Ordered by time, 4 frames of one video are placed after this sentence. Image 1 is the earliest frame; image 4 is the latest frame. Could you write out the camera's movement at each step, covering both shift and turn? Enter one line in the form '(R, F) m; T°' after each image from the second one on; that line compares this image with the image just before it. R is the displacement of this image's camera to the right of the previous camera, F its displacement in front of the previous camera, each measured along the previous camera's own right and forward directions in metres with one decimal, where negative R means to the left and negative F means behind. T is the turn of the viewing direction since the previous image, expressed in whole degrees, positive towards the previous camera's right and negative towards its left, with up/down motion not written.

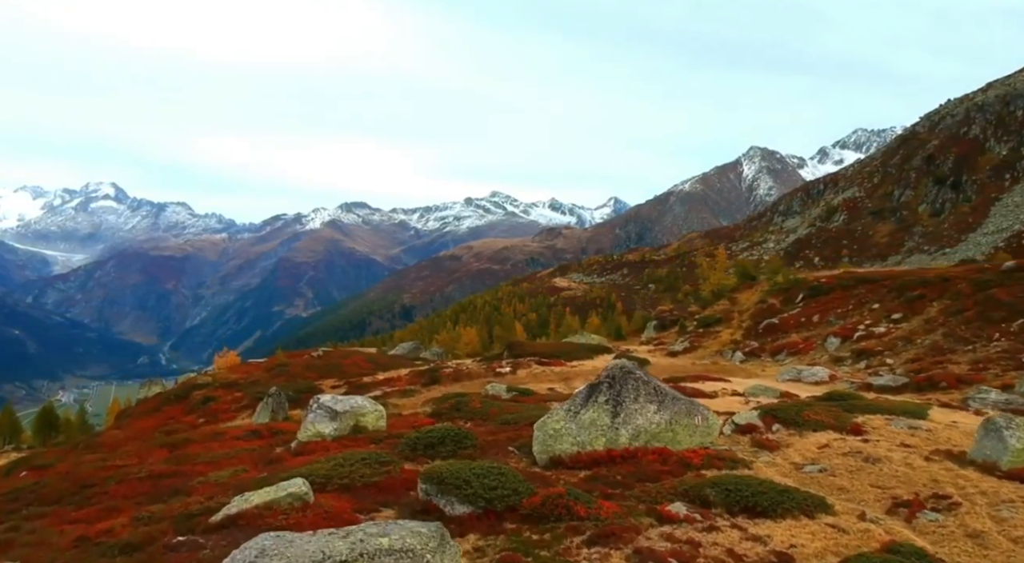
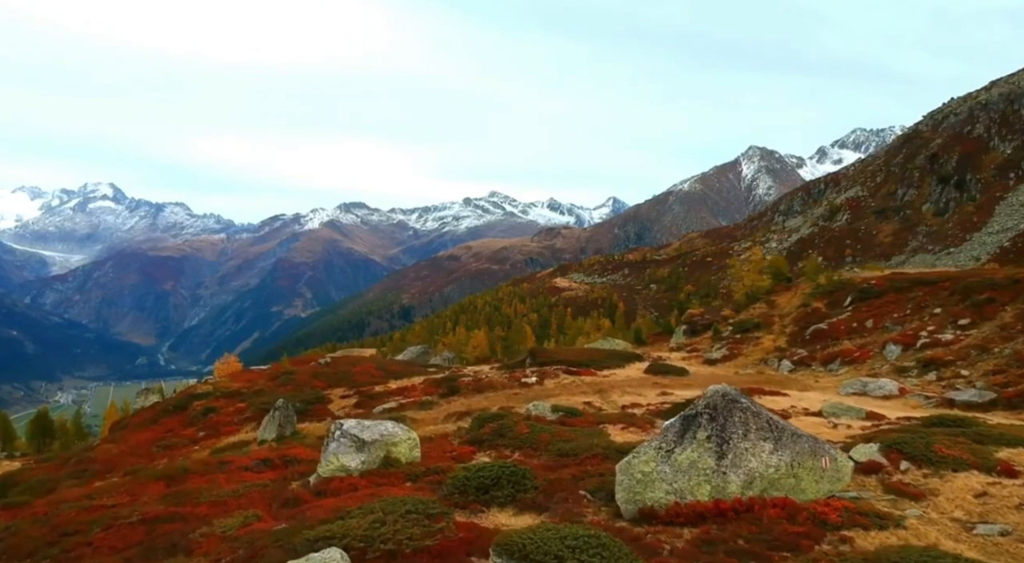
(-1.7, +4.0) m; 0°
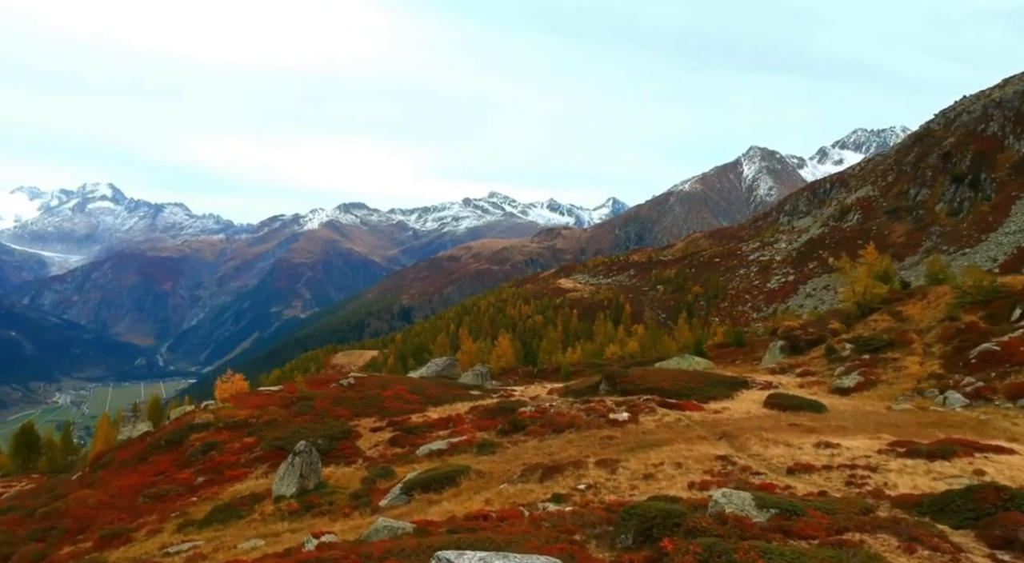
(-4.1, +10.4) m; 0°
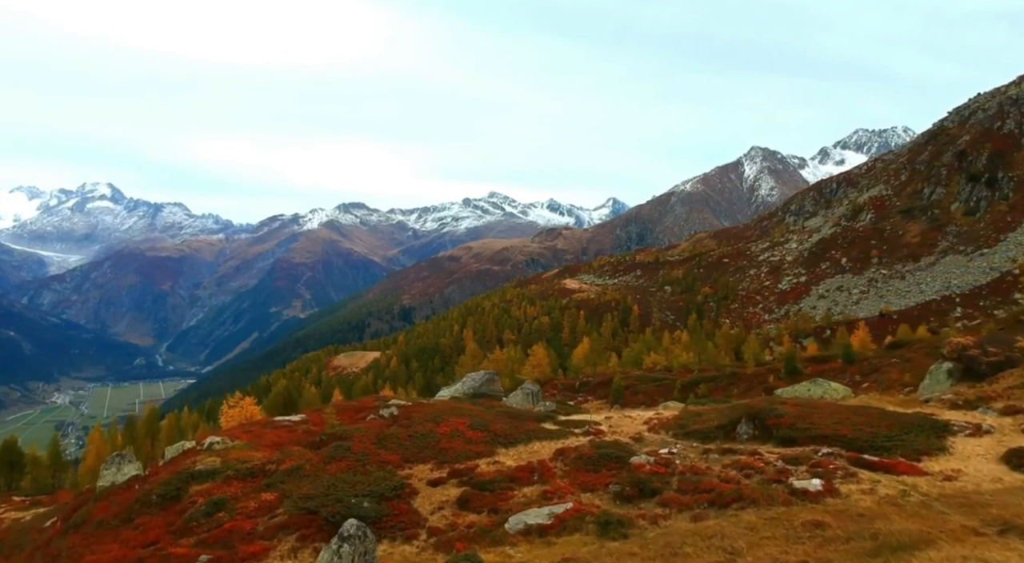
(-4.8, +11.4) m; 0°
